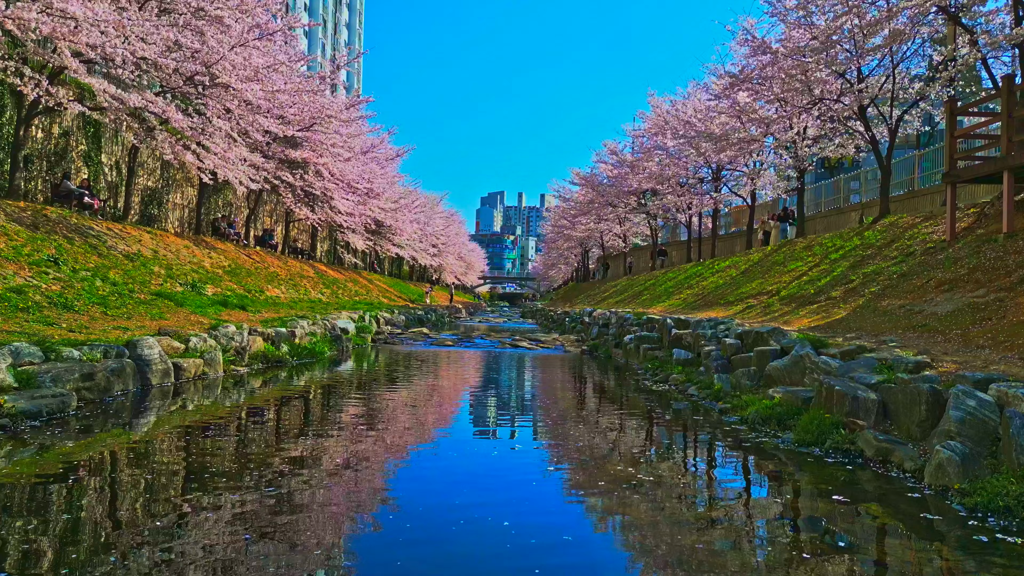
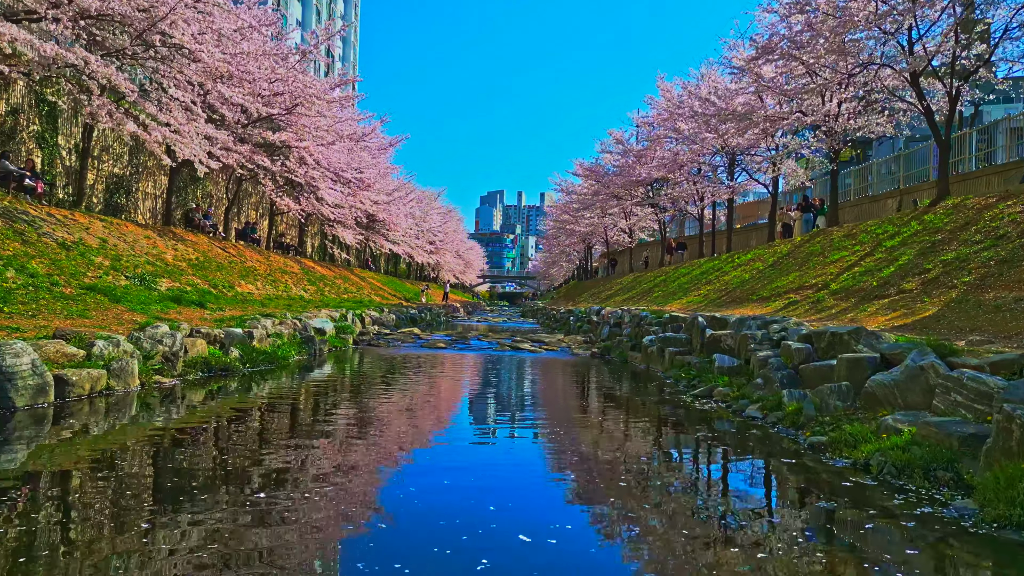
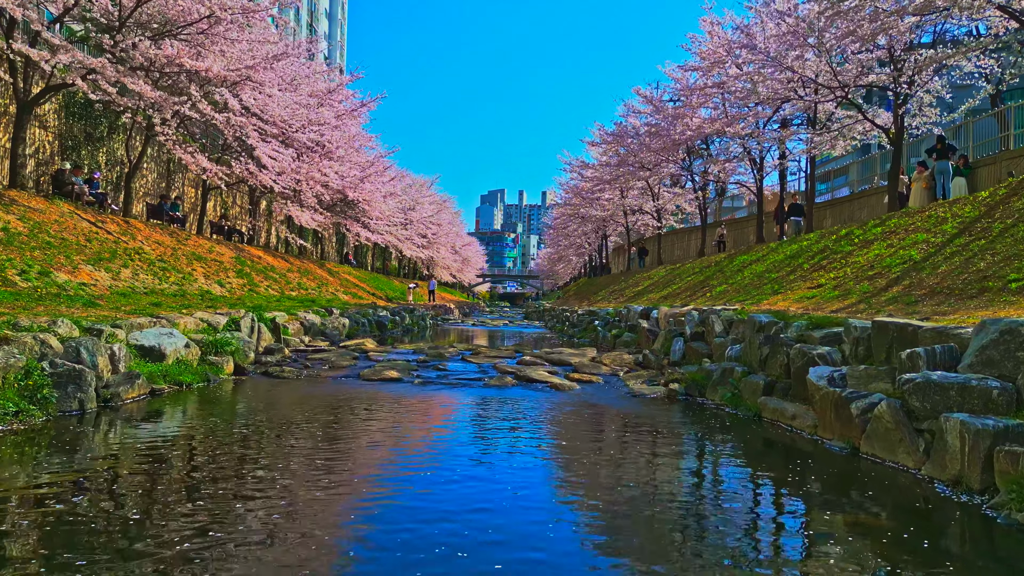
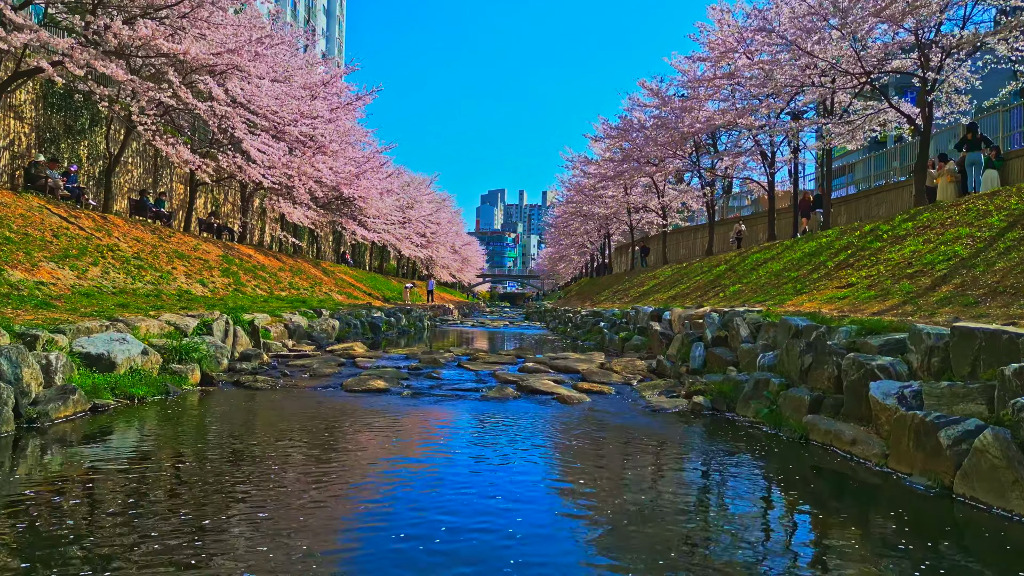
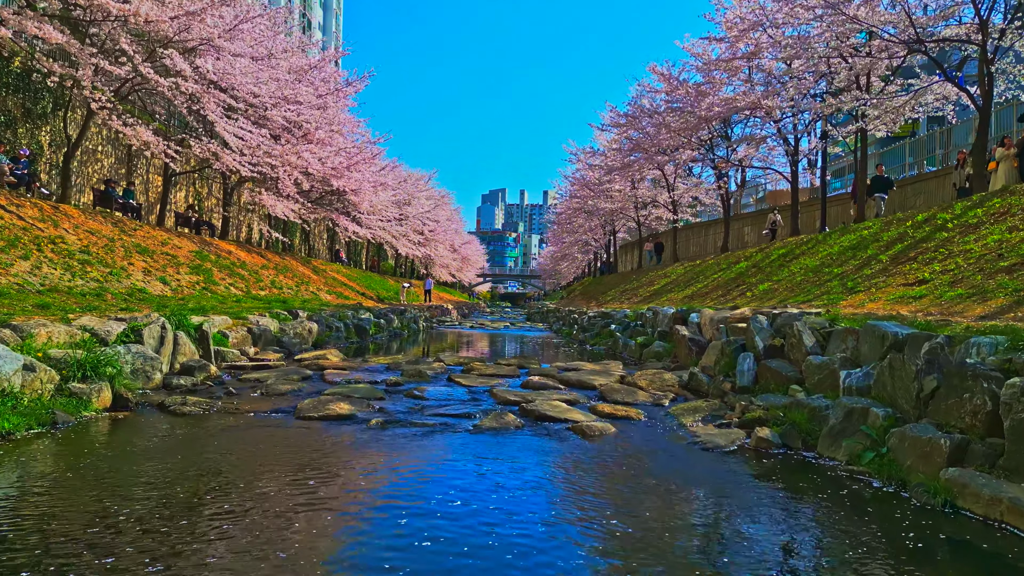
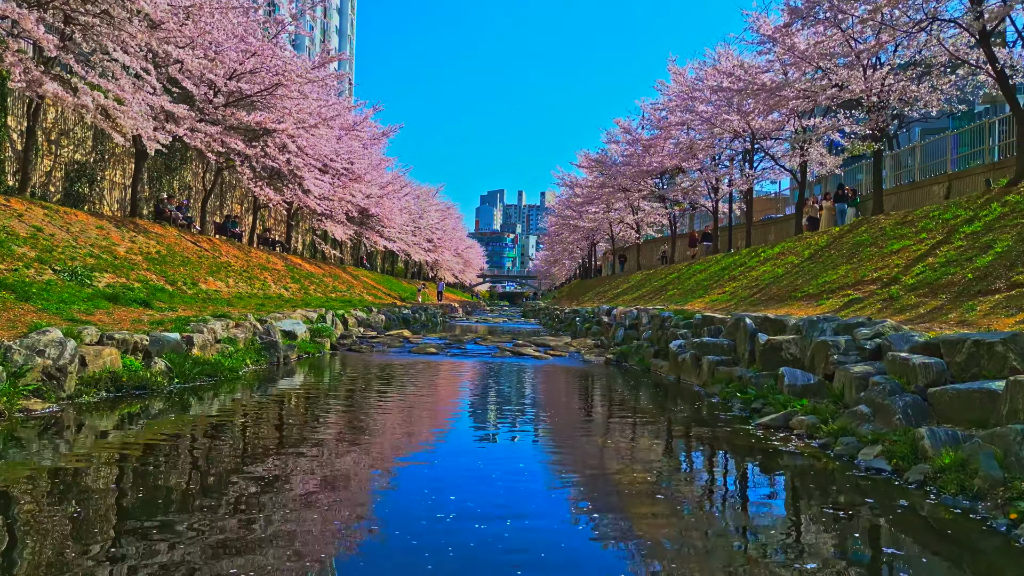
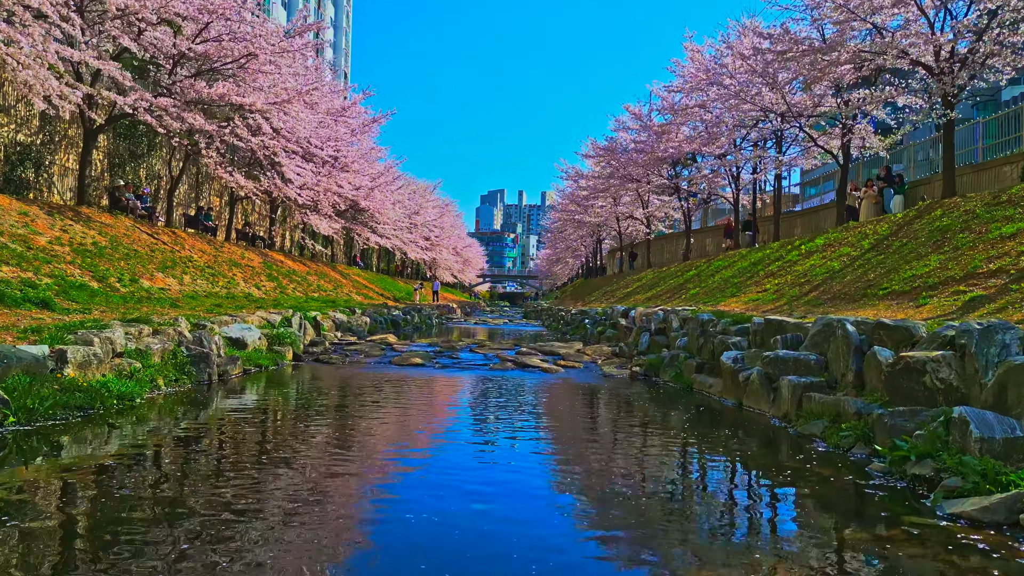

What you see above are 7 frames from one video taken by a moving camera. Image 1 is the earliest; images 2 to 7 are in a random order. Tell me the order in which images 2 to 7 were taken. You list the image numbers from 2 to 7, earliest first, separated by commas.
2, 6, 7, 3, 4, 5
